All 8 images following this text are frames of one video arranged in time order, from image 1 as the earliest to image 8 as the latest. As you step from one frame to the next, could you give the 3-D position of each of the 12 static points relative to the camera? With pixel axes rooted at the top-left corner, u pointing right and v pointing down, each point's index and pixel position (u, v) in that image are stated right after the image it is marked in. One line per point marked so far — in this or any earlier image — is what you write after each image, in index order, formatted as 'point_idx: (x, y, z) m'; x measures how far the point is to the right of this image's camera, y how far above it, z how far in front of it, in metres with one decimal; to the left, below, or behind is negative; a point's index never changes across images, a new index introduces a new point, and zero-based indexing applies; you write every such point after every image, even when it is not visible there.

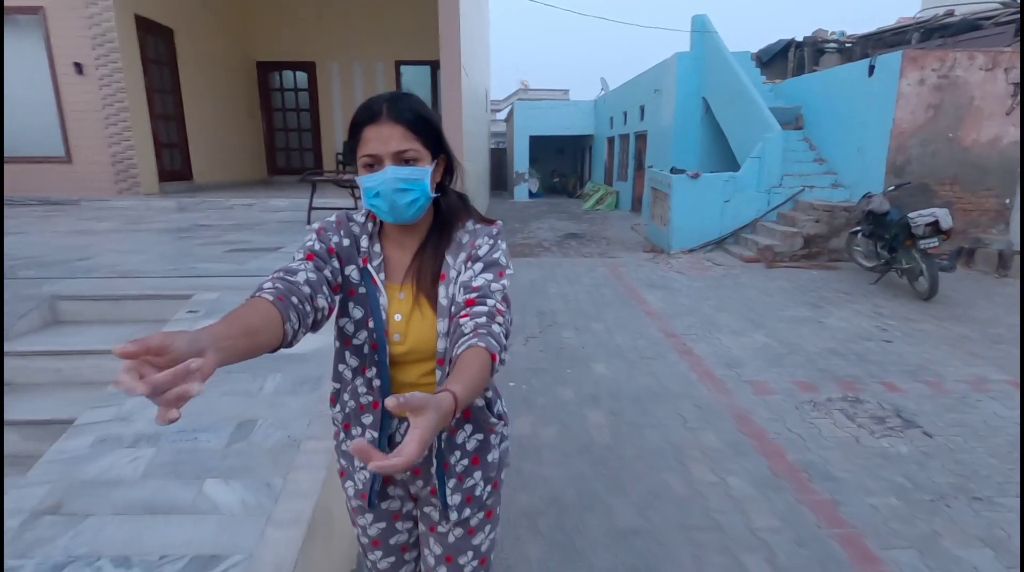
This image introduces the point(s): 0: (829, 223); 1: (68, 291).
0: (+5.0, +1.0, +8.5) m
1: (-2.6, 0.0, +3.1) m
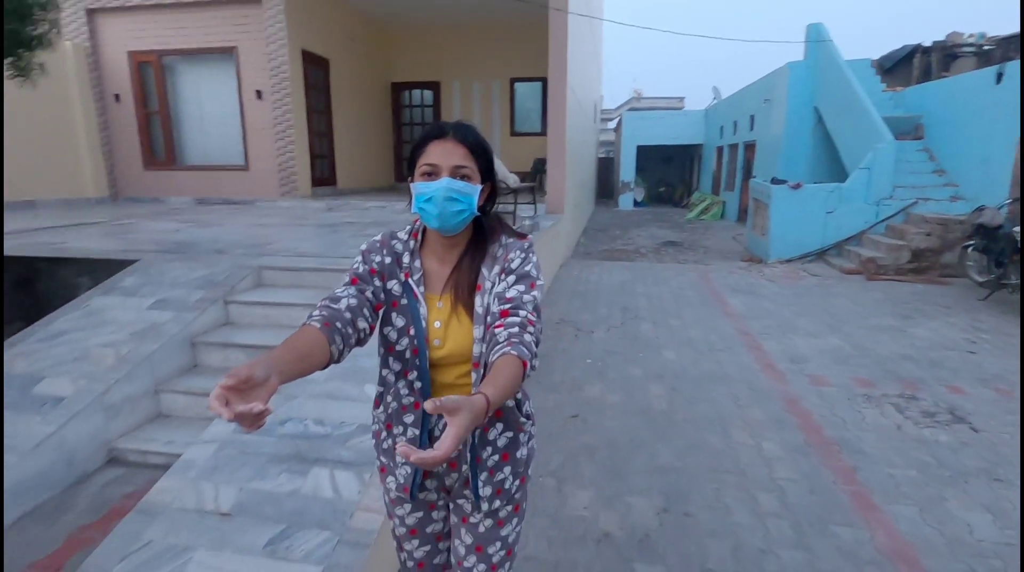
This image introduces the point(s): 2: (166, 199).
0: (+6.6, +0.8, +8.1) m
1: (-2.0, +0.2, +4.4) m
2: (-7.3, +1.8, +11.2) m
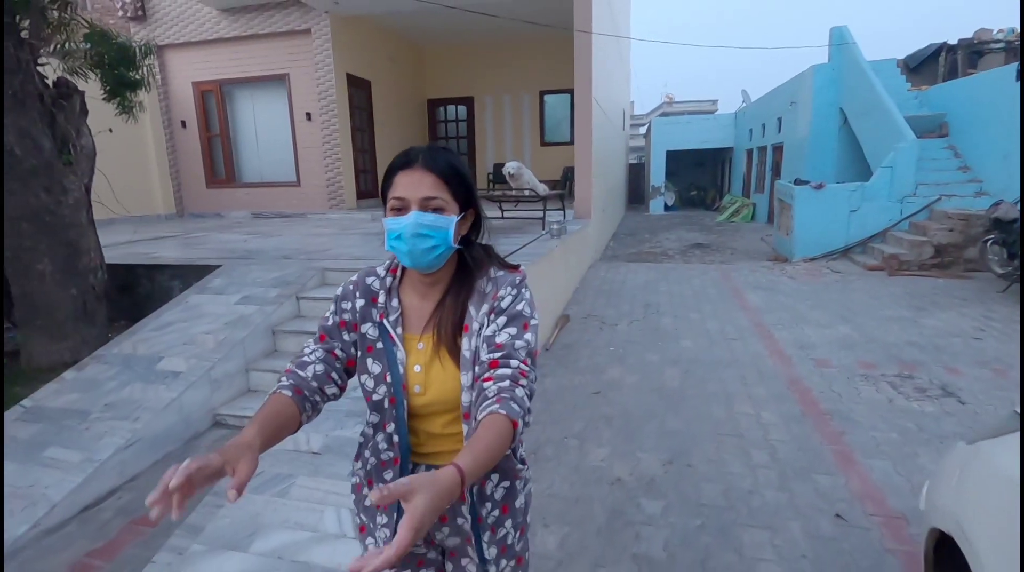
0: (+7.1, +0.8, +8.3) m
1: (-1.7, +0.2, +5.1) m
2: (-6.6, +1.7, +12.2) m
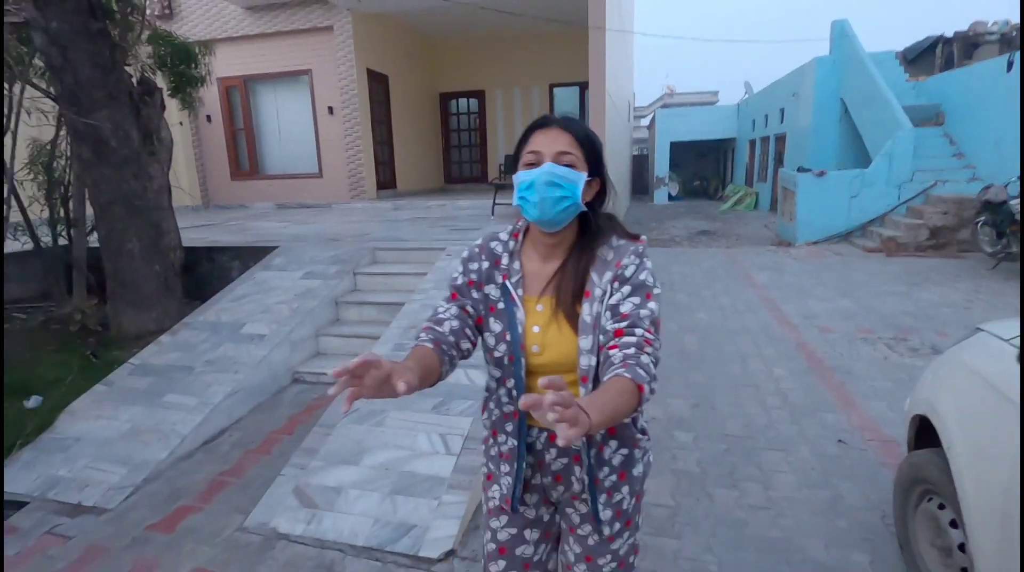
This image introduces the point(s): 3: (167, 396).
0: (+7.4, +1.2, +8.8) m
1: (-1.4, +0.4, +5.6) m
2: (-6.3, +1.9, +12.7) m
3: (-2.4, -0.8, +3.7) m
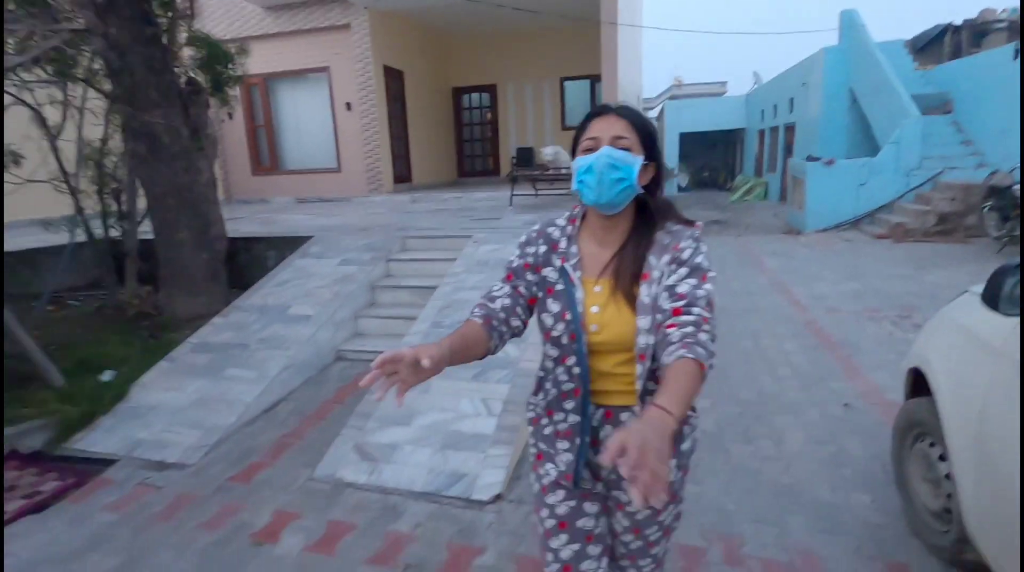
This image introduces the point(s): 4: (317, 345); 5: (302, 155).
0: (+7.7, +1.4, +9.0) m
1: (-1.2, +0.6, +5.9) m
2: (-6.0, +2.1, +13.1) m
3: (-2.2, -0.6, +4.1) m
4: (-1.6, -0.5, +4.4) m
5: (-5.1, +3.2, +13.0) m
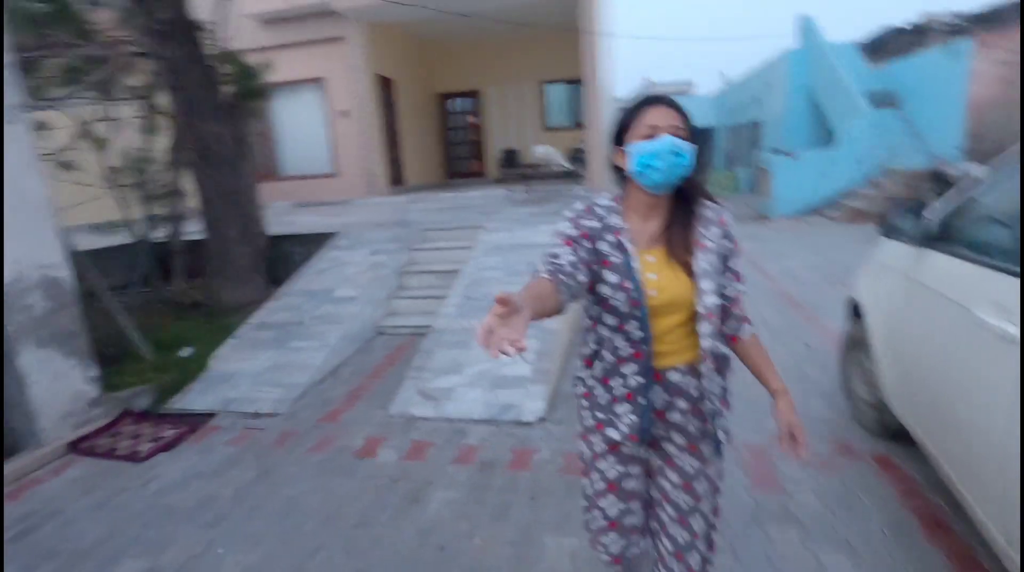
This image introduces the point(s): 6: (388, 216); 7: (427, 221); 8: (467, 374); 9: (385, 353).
0: (+7.6, +1.9, +10.1) m
1: (-1.1, +0.7, +6.7) m
2: (-6.2, +2.1, +13.6) m
3: (-2.0, -0.5, +4.7) m
4: (-1.4, -0.3, +5.1) m
5: (-5.4, +3.2, +13.6) m
6: (-2.1, +1.2, +9.4) m
7: (-1.2, +0.9, +7.6) m
8: (-0.3, -0.7, +4.0) m
9: (-1.2, -0.6, +4.9) m
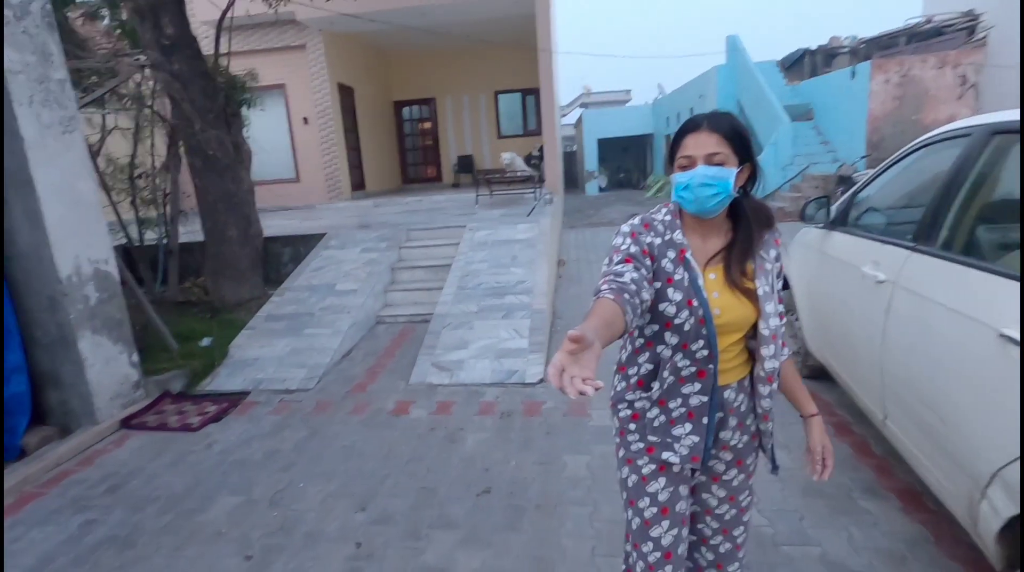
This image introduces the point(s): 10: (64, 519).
0: (+6.8, +2.1, +11.6) m
1: (-1.4, +0.8, +7.3) m
2: (-7.3, +2.0, +13.7) m
3: (-2.0, -0.4, +5.2) m
4: (-1.6, -0.3, +5.7) m
5: (-6.5, +3.1, +13.7) m
6: (-2.7, +1.2, +9.8) m
7: (-1.6, +1.0, +8.2) m
8: (-0.3, -0.5, +4.7) m
9: (-1.3, -0.5, +5.4) m
10: (-2.5, -1.3, +3.0) m
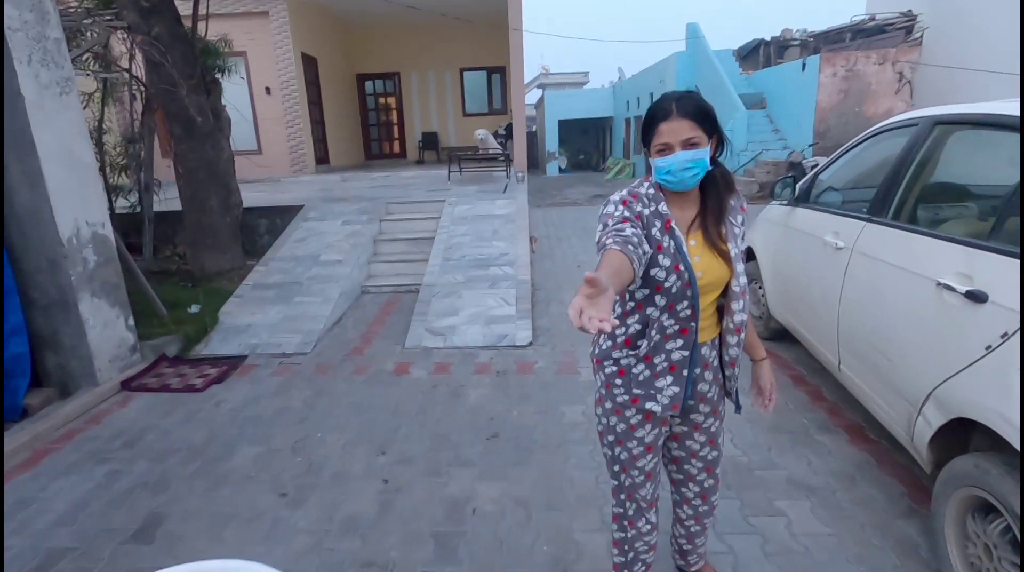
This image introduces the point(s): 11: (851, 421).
0: (+6.1, +2.6, +12.3) m
1: (-1.7, +1.2, +7.4) m
2: (-8.1, +2.6, +13.2) m
3: (-2.2, -0.1, +5.3) m
4: (-1.8, +0.1, +5.8) m
5: (-7.3, +3.7, +13.3) m
6: (-3.3, +1.7, +9.8) m
7: (-2.0, +1.4, +8.3) m
8: (-0.5, -0.3, +4.9) m
9: (-1.4, -0.2, +5.6) m
10: (-2.5, -1.1, +3.1) m
11: (+2.1, -0.8, +3.3) m
